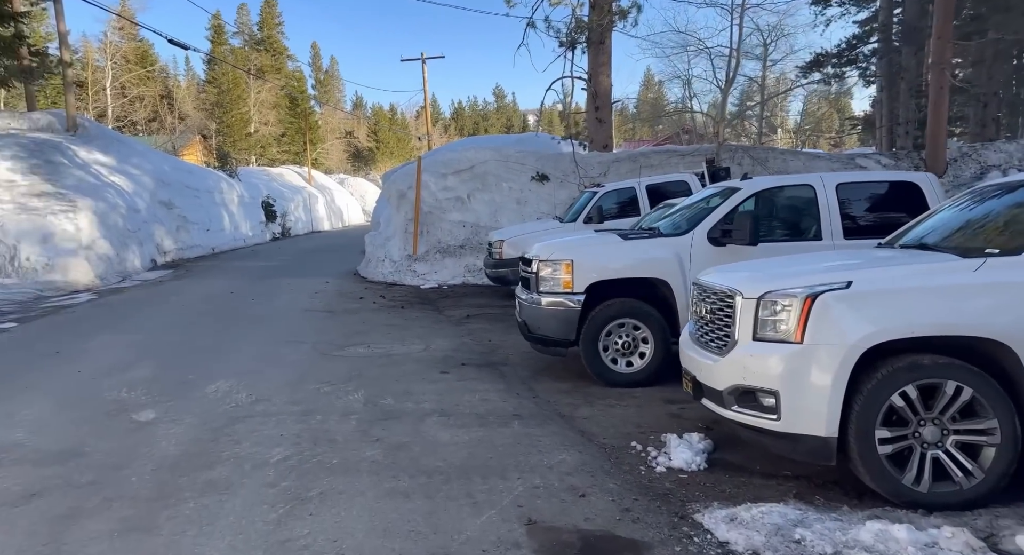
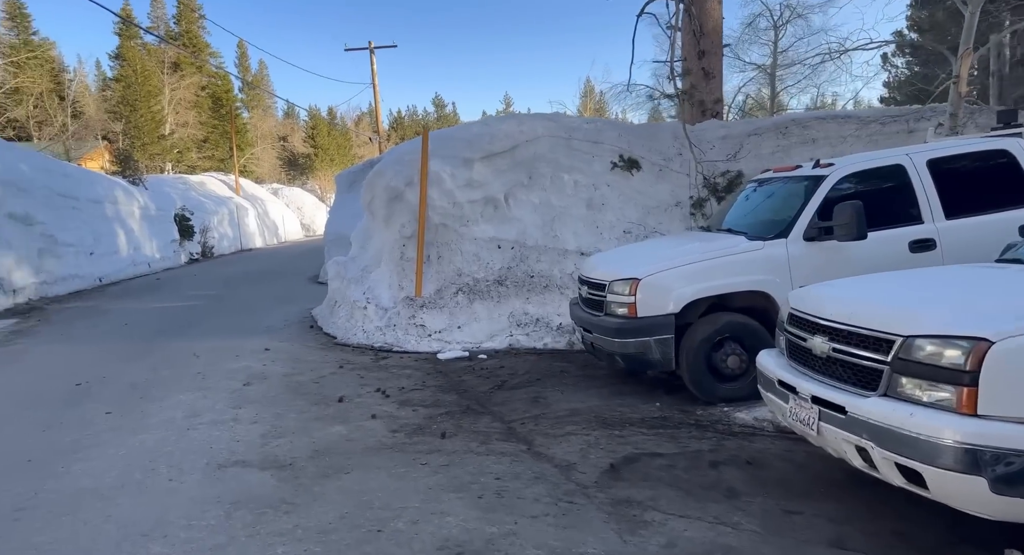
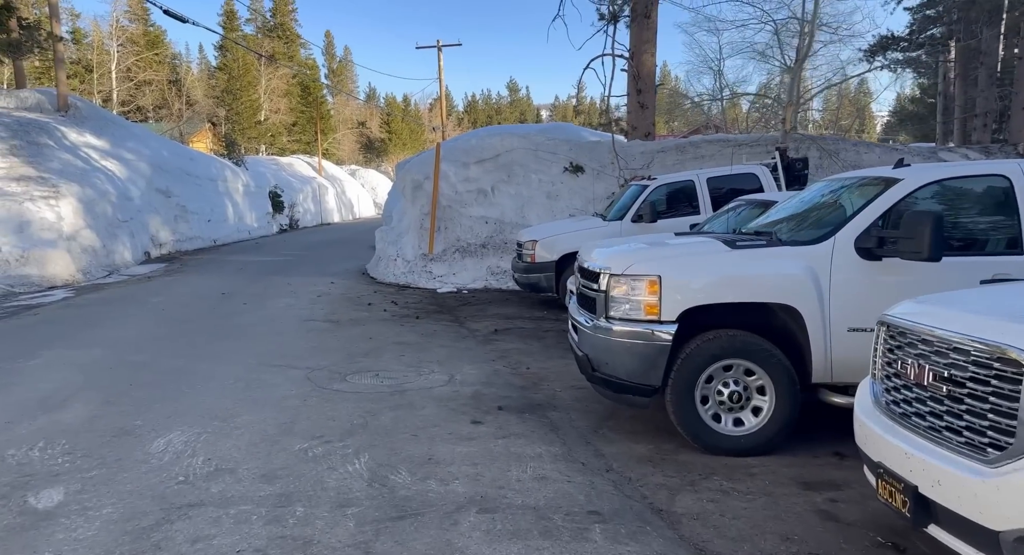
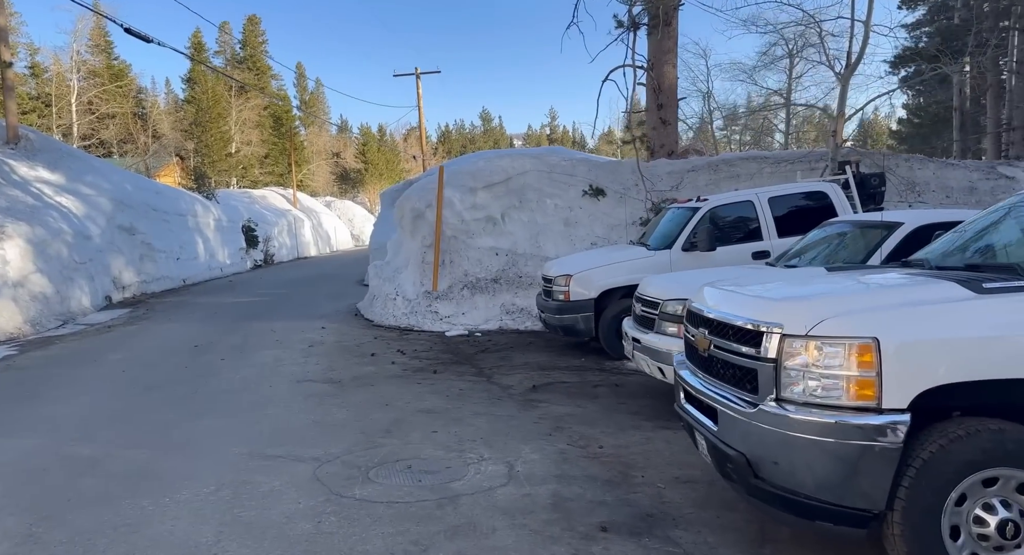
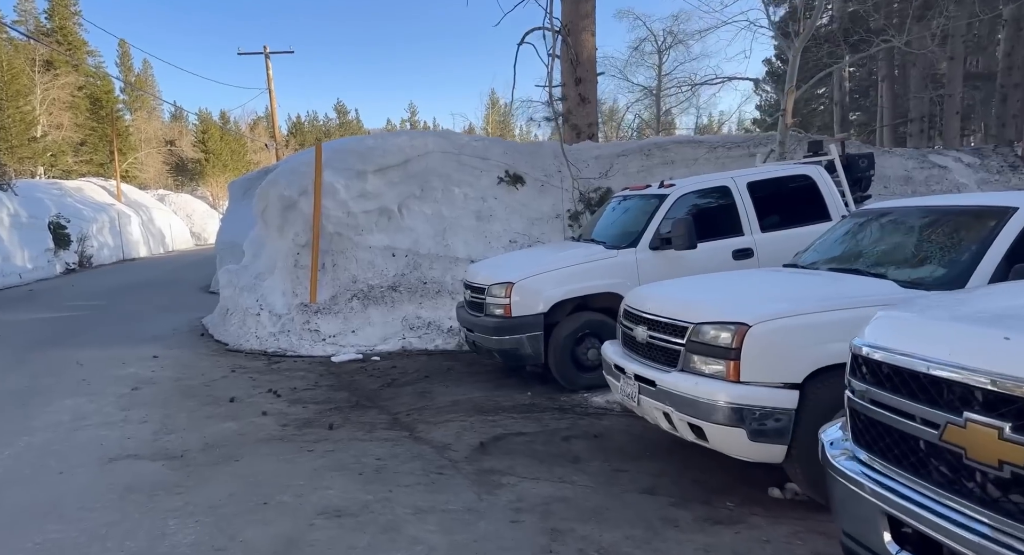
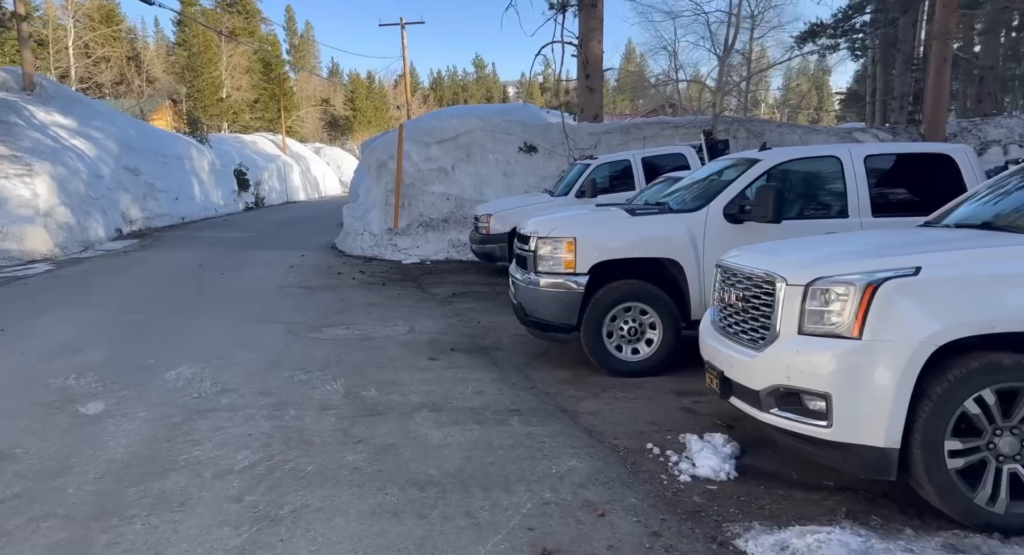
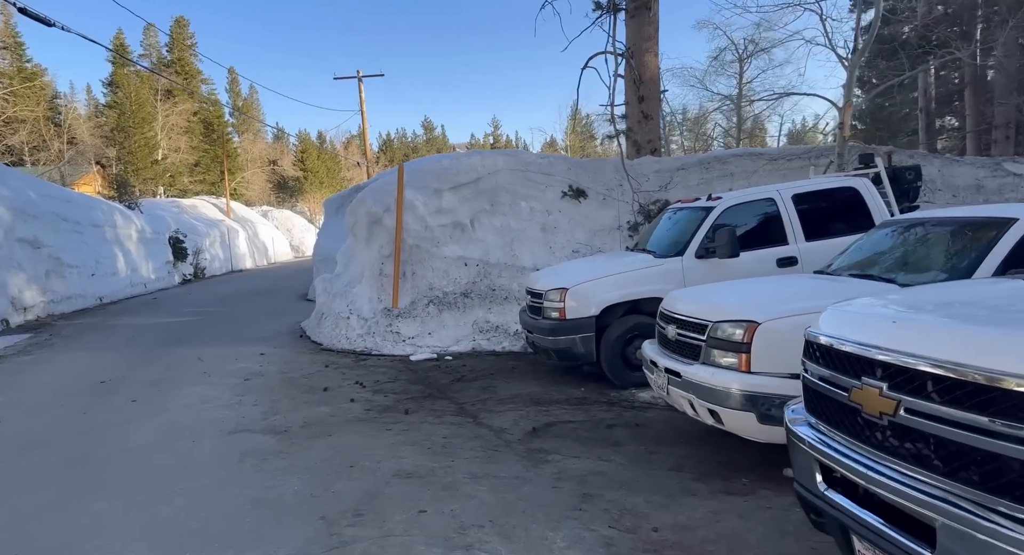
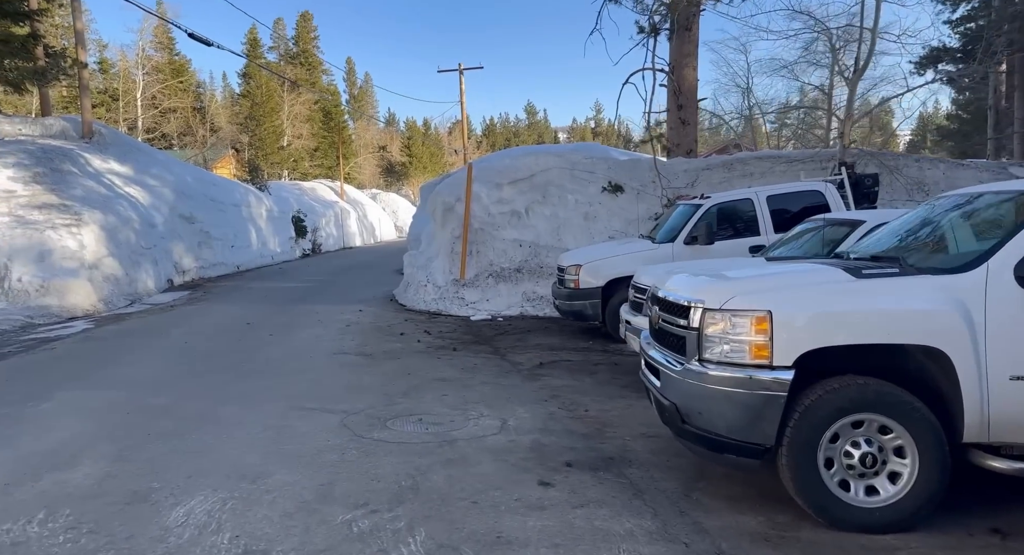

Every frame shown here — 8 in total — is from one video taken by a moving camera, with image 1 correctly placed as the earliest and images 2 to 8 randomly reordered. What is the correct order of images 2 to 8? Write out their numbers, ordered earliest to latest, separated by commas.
6, 3, 8, 4, 7, 5, 2
